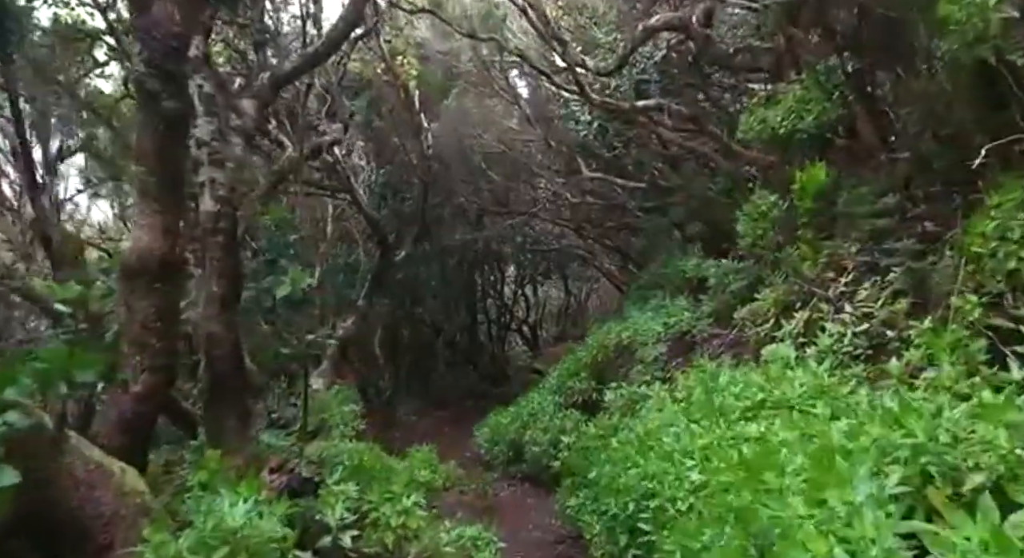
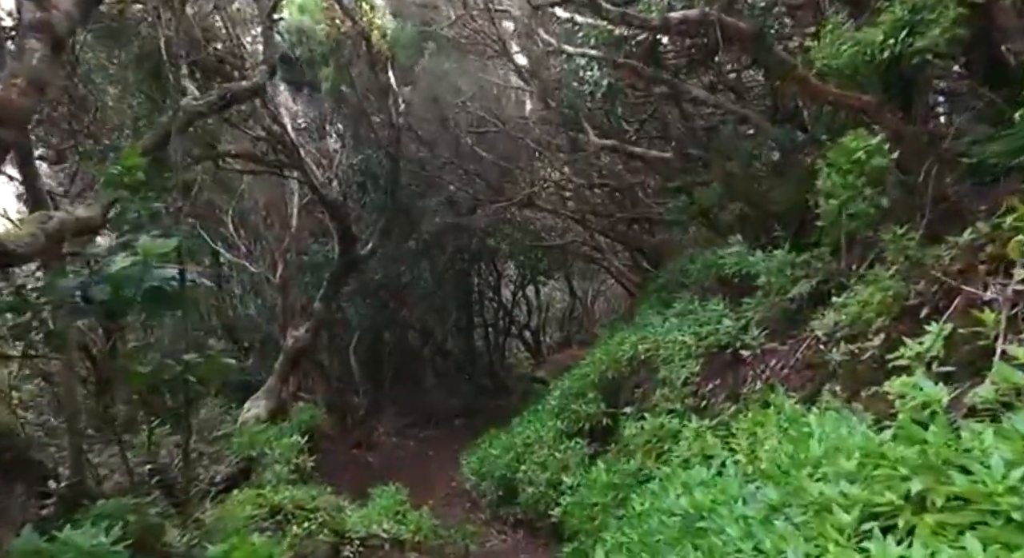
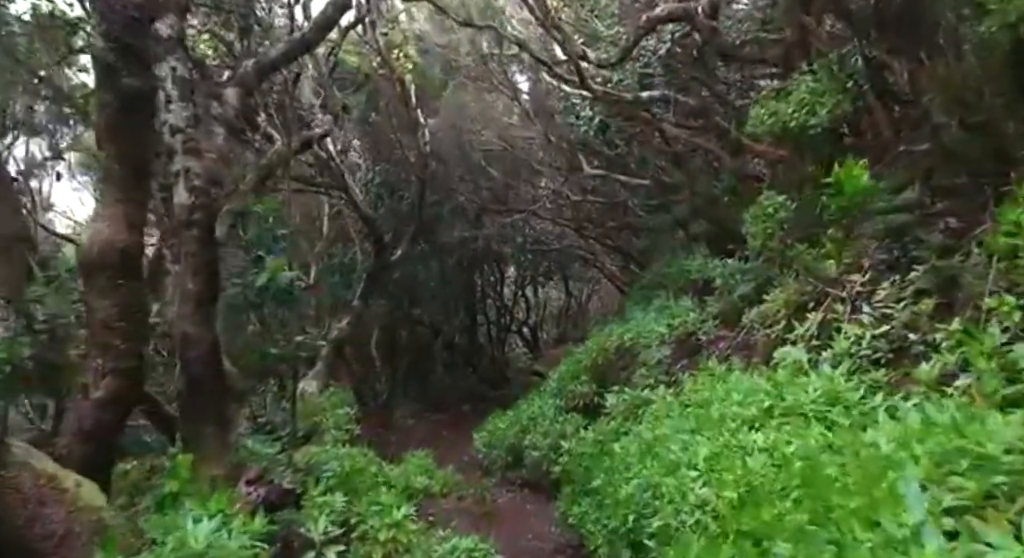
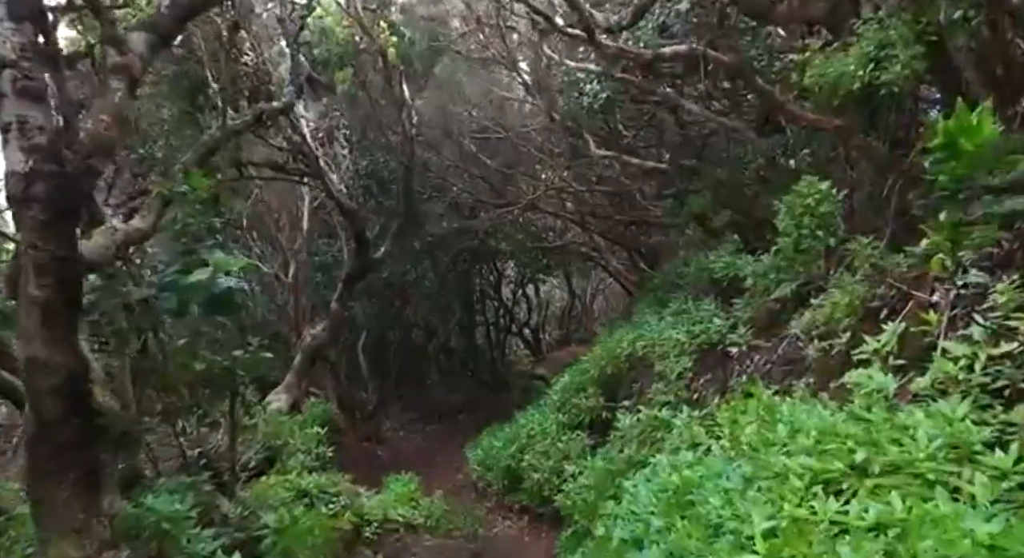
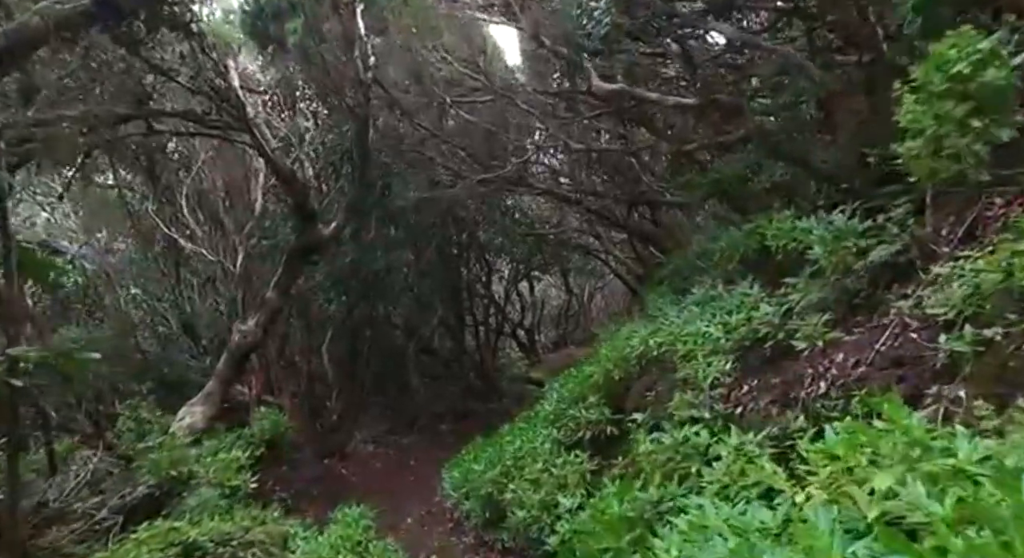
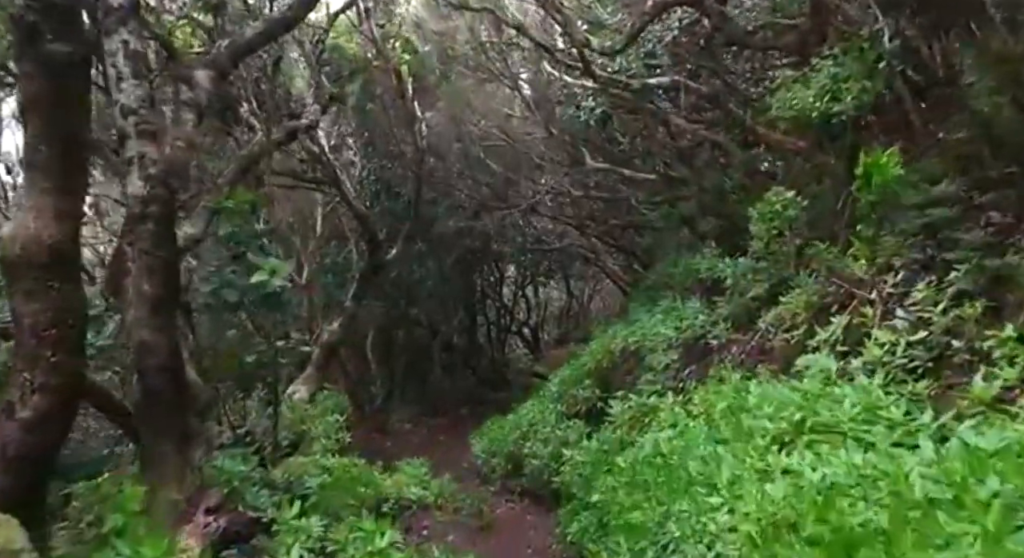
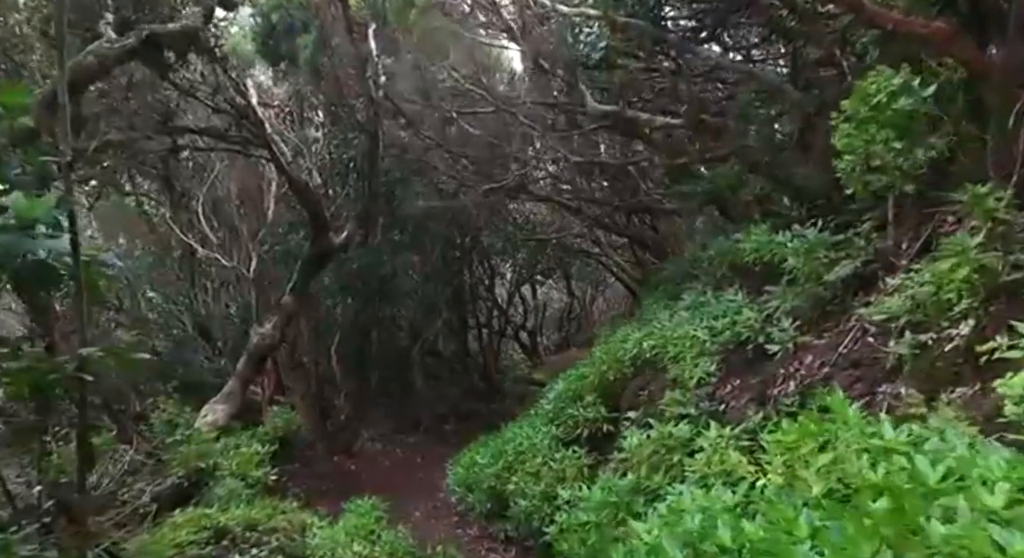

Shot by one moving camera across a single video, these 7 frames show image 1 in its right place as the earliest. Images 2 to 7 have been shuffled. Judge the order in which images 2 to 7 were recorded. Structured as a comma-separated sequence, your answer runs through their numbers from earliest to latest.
3, 6, 4, 2, 7, 5
